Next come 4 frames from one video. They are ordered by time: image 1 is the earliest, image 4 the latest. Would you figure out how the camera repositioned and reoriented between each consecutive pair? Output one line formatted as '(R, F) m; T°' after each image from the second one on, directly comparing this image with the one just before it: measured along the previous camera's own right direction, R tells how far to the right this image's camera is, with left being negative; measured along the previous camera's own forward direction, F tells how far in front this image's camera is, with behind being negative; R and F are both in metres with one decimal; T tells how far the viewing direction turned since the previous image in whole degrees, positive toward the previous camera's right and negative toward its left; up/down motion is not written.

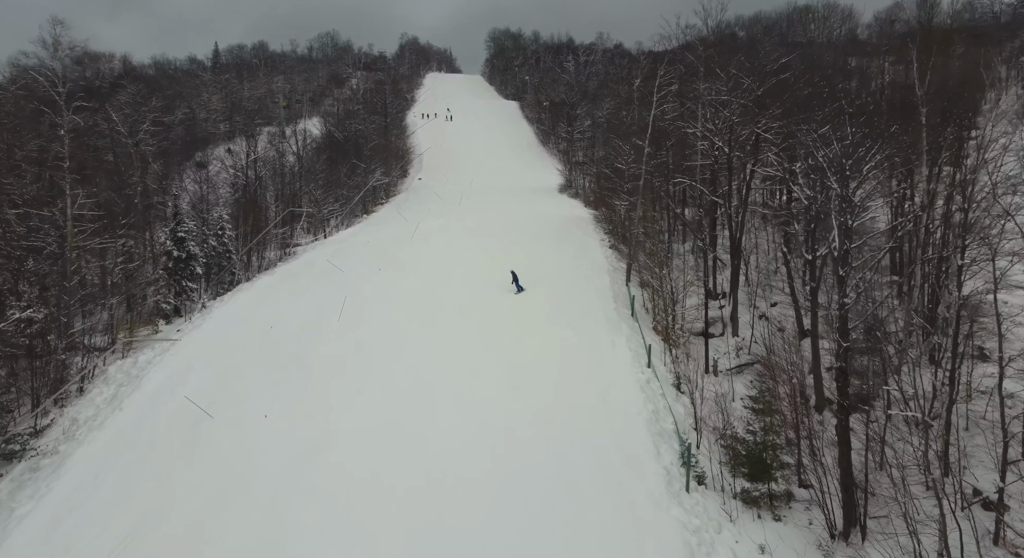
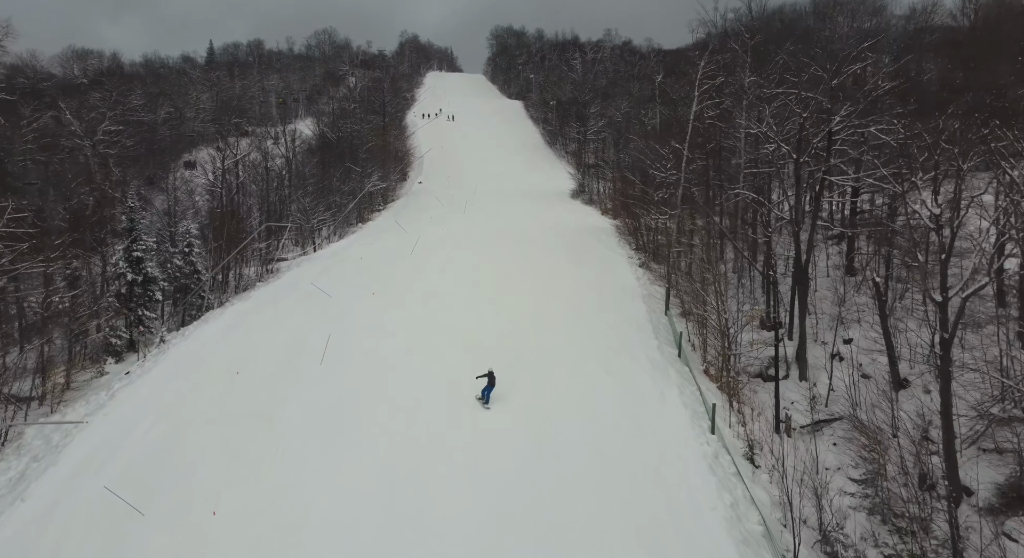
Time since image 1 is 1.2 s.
(-0.6, +3.6) m; 0°
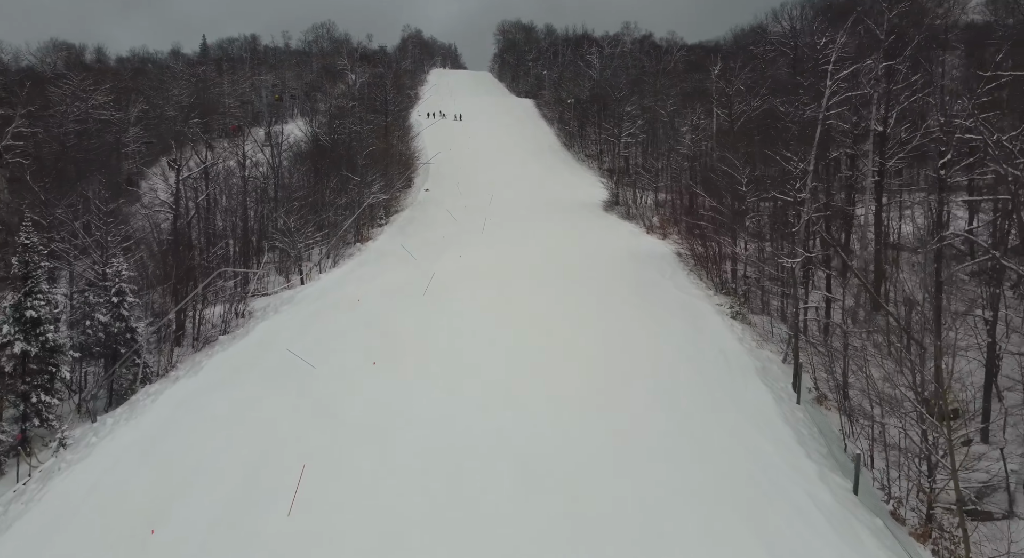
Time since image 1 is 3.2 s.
(-1.4, +6.1) m; 0°
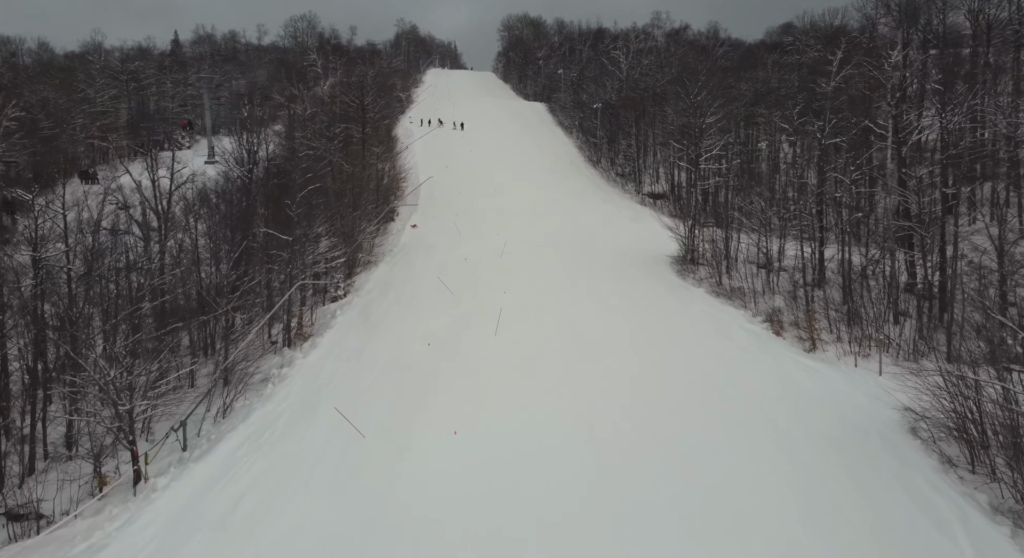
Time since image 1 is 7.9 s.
(-1.0, +13.2) m; 0°
